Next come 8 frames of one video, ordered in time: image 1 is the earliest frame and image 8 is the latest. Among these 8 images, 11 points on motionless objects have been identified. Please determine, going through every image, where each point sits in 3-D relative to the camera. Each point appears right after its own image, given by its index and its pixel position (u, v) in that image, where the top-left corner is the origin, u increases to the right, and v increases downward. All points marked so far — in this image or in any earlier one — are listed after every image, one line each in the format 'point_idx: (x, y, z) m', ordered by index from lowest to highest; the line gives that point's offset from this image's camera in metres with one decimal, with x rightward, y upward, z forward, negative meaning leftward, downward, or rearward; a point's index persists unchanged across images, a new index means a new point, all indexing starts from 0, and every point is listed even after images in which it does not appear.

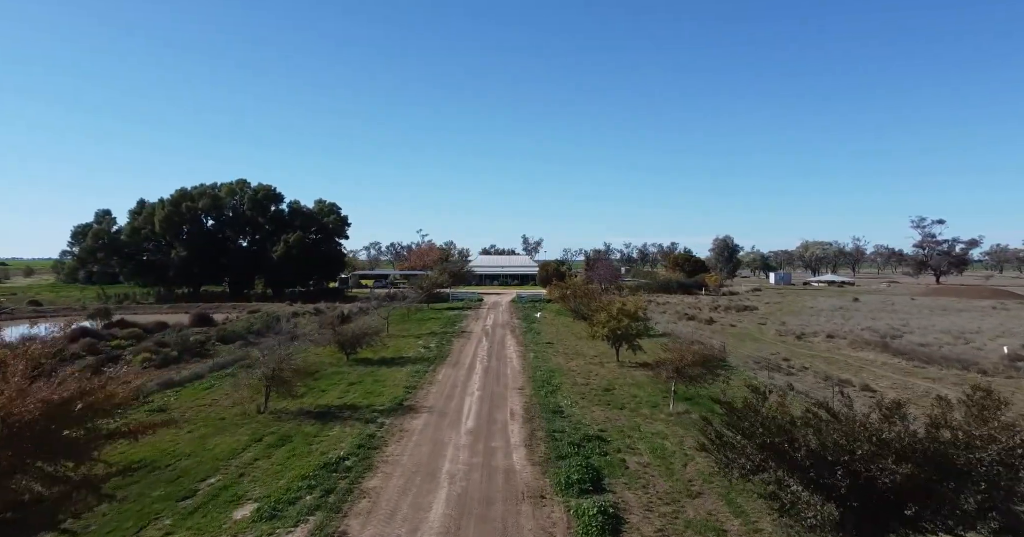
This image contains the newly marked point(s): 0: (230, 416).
0: (-8.7, -4.6, +19.8) m
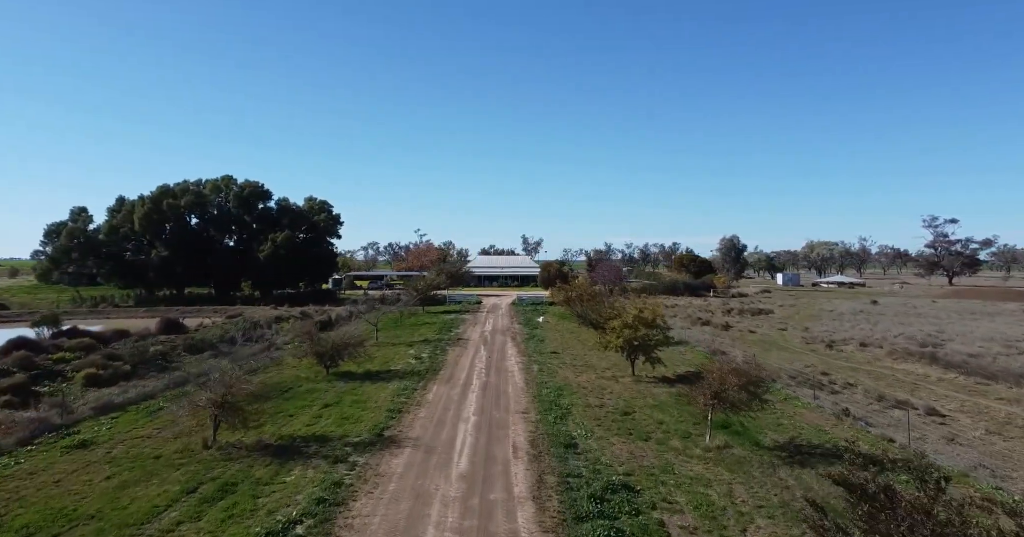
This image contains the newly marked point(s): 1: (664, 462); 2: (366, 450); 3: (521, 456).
0: (-8.6, -4.6, +16.0) m
1: (+3.8, -4.9, +16.1) m
2: (-3.8, -4.7, +16.7) m
3: (+0.2, -4.8, +16.3) m
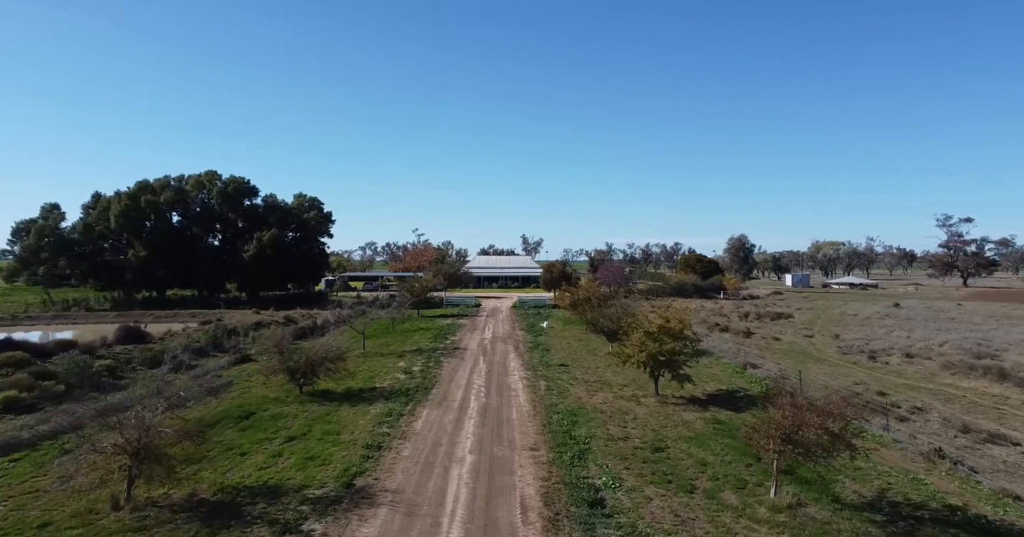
0: (-8.5, -4.7, +12.0) m
1: (+4.0, -4.9, +12.1) m
2: (-3.6, -4.8, +12.7) m
3: (+0.4, -4.8, +12.3) m
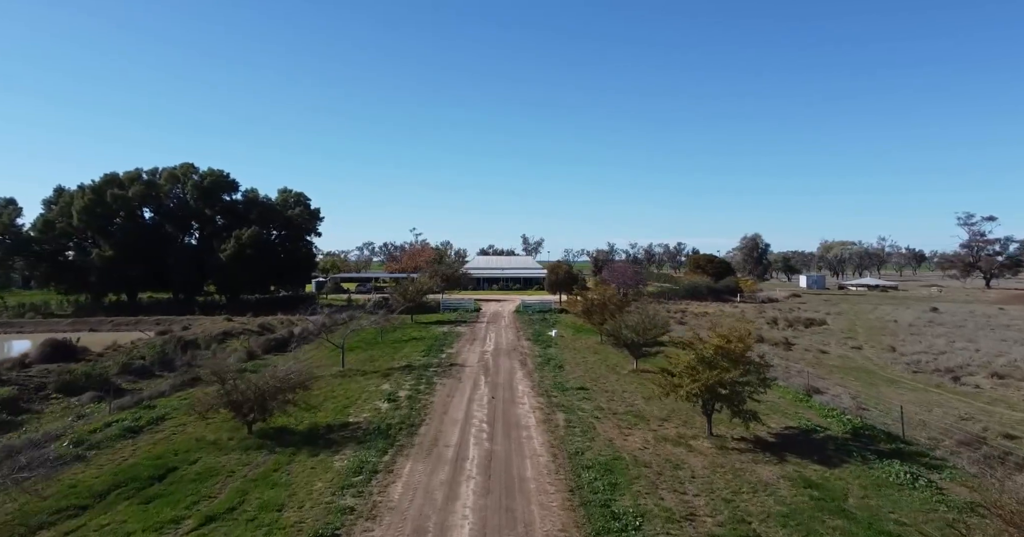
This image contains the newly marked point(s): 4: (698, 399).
0: (-8.1, -4.8, +6.4) m
1: (+4.3, -5.0, +6.6) m
2: (-3.3, -4.9, +7.2) m
3: (+0.7, -4.9, +6.7) m
4: (+5.3, -3.7, +18.6) m
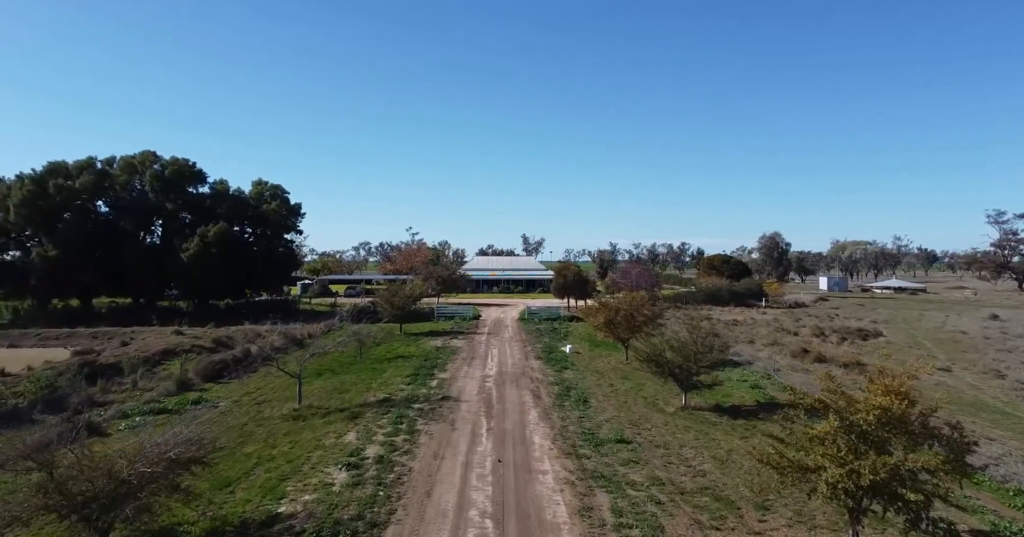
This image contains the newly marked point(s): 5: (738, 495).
0: (-7.7, -4.9, -0.9) m
1: (+4.7, -5.2, -0.8) m
2: (-2.9, -5.0, -0.2) m
3: (+1.1, -5.1, -0.6) m
4: (+5.7, -3.9, +11.3) m
5: (+4.8, -4.8, +14.6) m
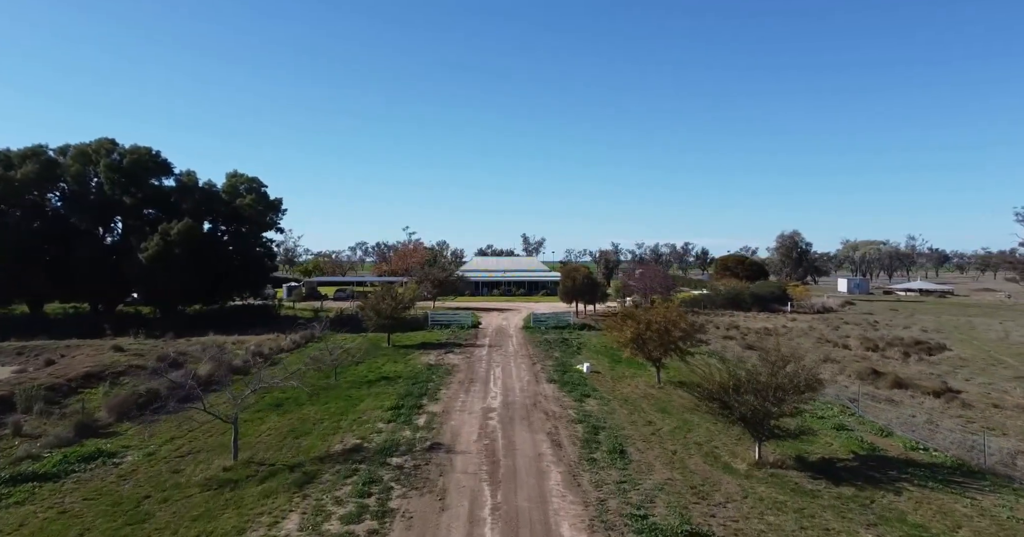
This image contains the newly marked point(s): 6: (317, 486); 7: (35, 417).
0: (-7.4, -5.1, -7.1) m
1: (+5.0, -5.3, -6.9) m
2: (-2.6, -5.2, -6.3) m
3: (+1.5, -5.2, -6.8) m
4: (+6.0, -4.0, +5.1) m
5: (+5.2, -5.0, +8.4) m
6: (-4.5, -5.1, +15.3) m
7: (-14.4, -4.4, +19.7) m
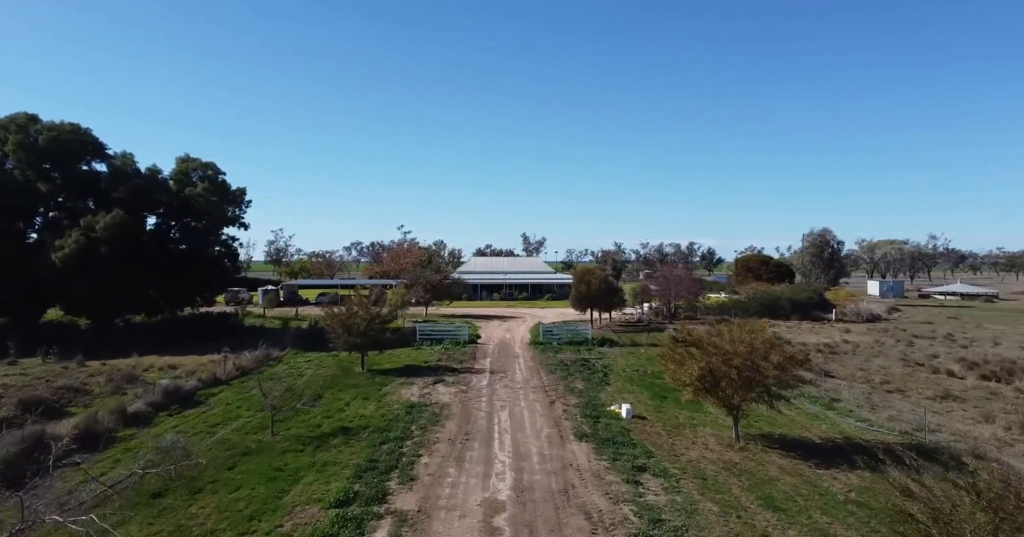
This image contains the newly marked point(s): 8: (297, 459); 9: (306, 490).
0: (-6.9, -5.3, -15.9) m
1: (+5.5, -5.5, -15.8) m
2: (-2.1, -5.4, -15.2) m
3: (+1.9, -5.4, -15.6) m
4: (+6.5, -4.2, -3.7) m
5: (+5.6, -5.1, -0.5) m
6: (-4.1, -5.3, +6.4) m
7: (-14.0, -4.6, +10.8) m
8: (-5.9, -5.0, +18.2) m
9: (-4.9, -5.1, +15.5) m
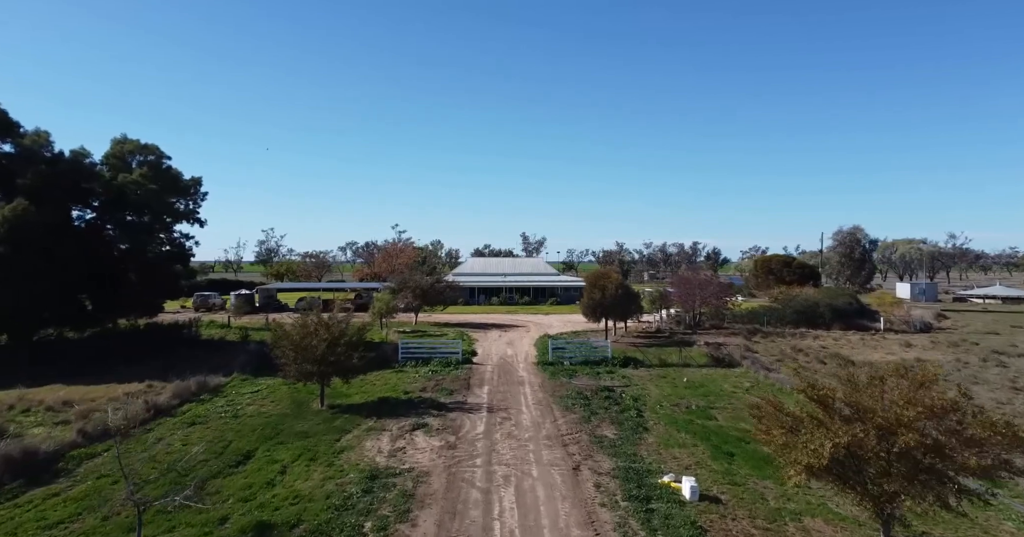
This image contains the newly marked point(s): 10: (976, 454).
0: (-6.7, -5.5, -23.6) m
1: (+5.7, -5.7, -23.4) m
2: (-1.9, -5.6, -22.8) m
3: (+2.1, -5.6, -23.3) m
4: (+6.7, -4.4, -11.4) m
5: (+5.8, -5.3, -8.1) m
6: (-3.9, -5.5, -1.2) m
7: (-13.8, -4.8, +3.2) m
8: (-5.7, -5.2, +10.6) m
9: (-4.7, -5.3, +7.8) m
10: (+7.8, -3.1, +11.6) m
